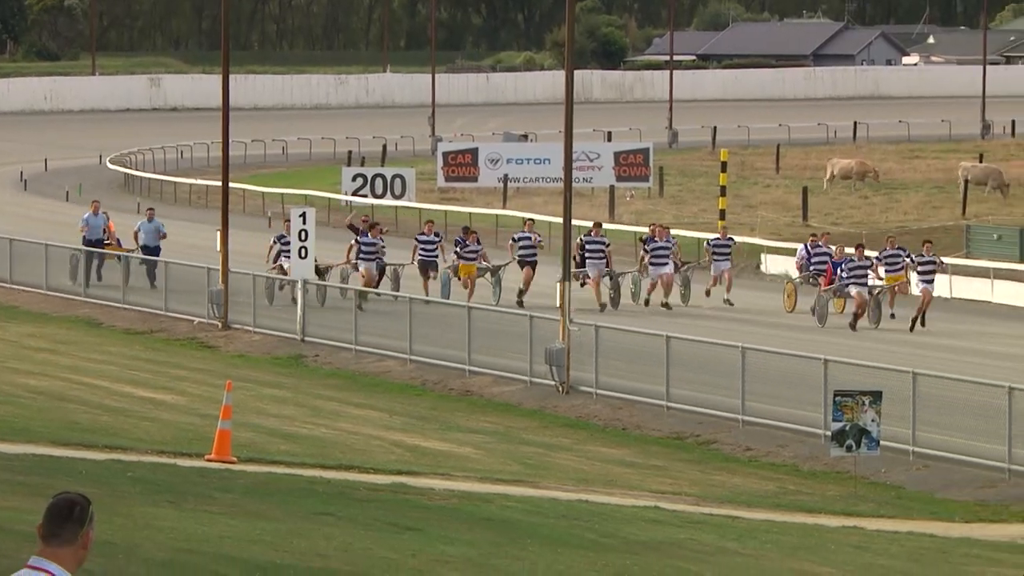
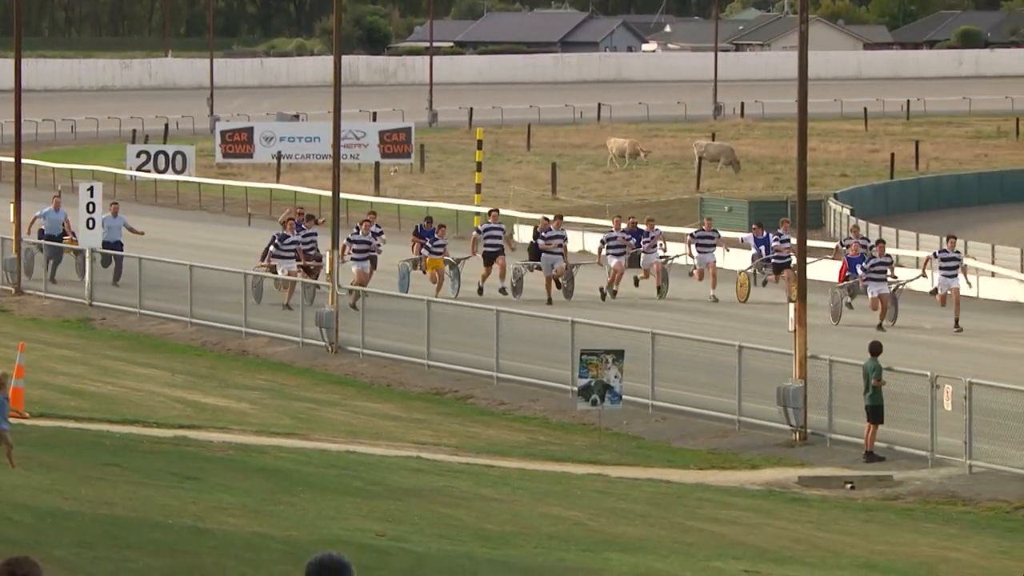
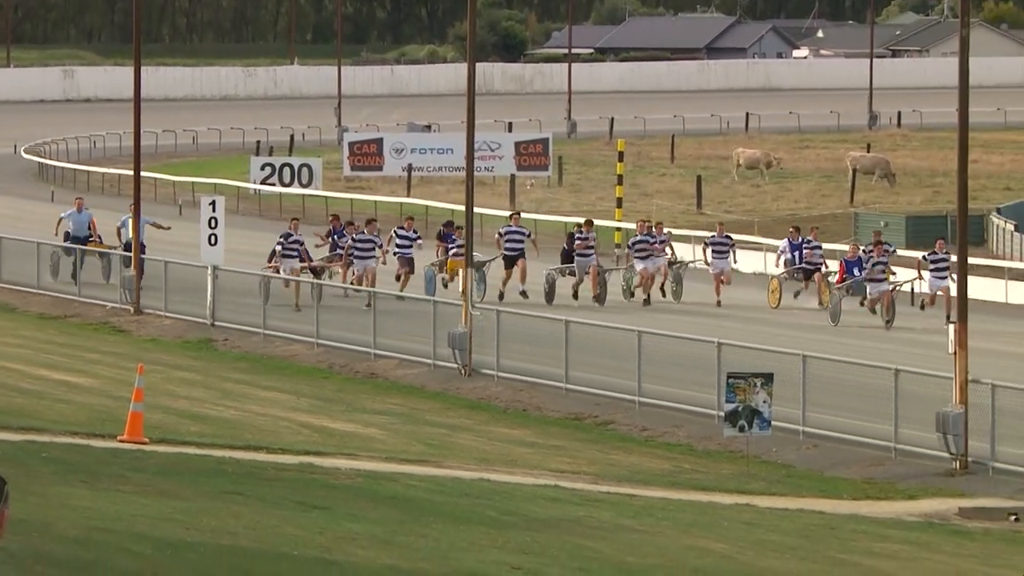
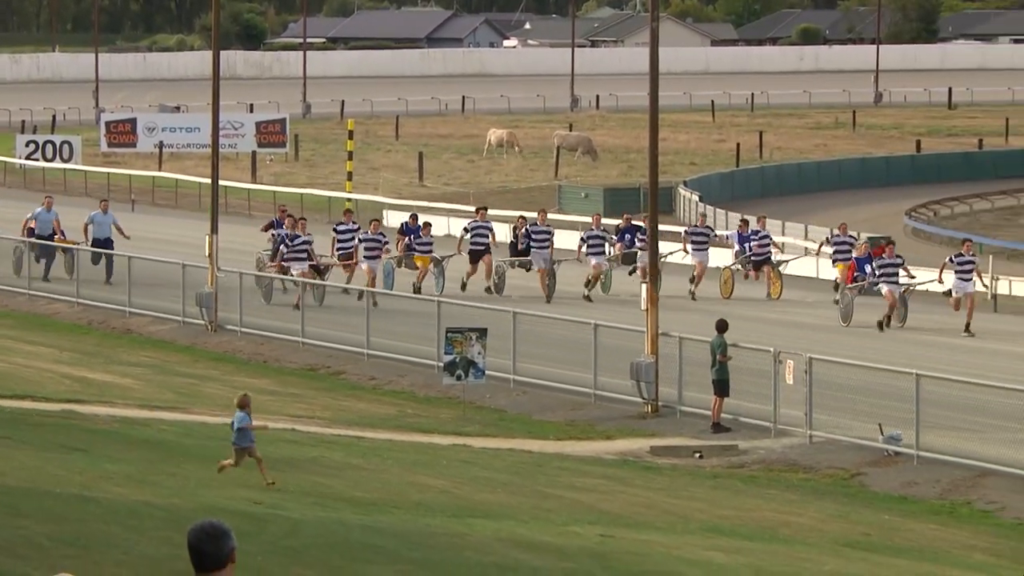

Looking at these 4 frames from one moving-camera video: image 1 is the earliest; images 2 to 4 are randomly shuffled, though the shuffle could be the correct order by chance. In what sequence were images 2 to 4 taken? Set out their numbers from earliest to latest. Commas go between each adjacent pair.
3, 2, 4
